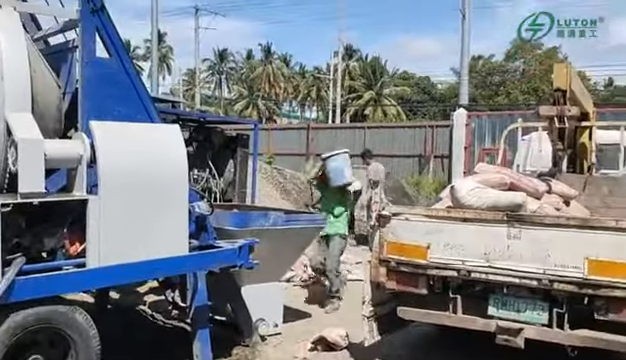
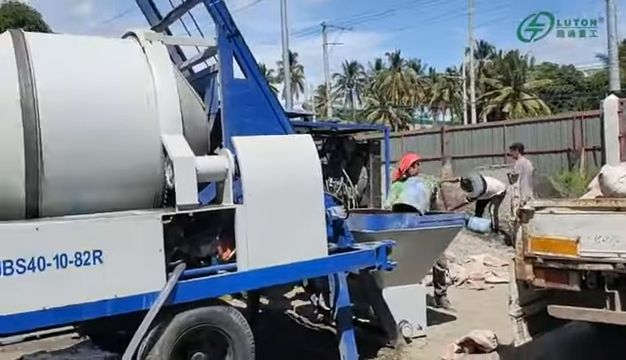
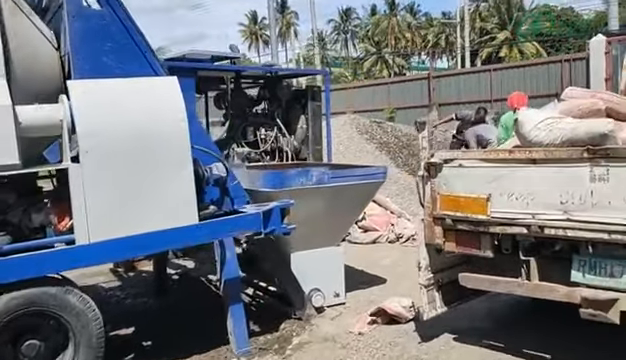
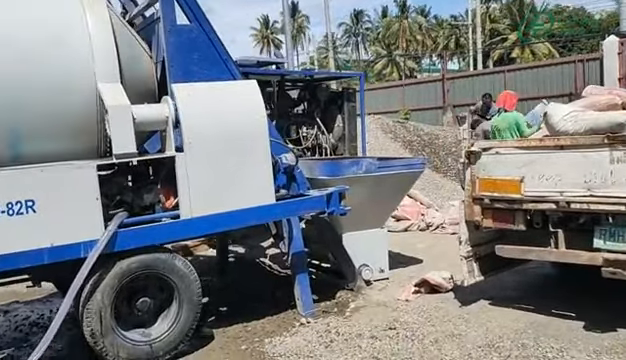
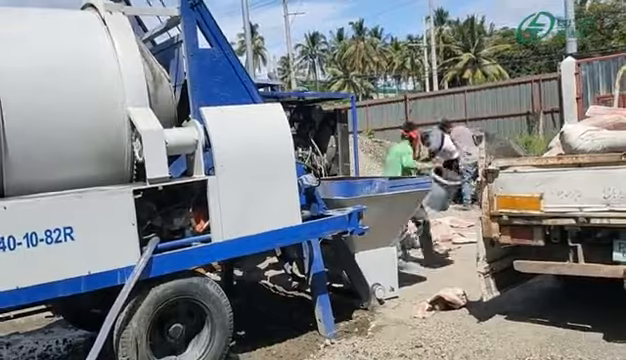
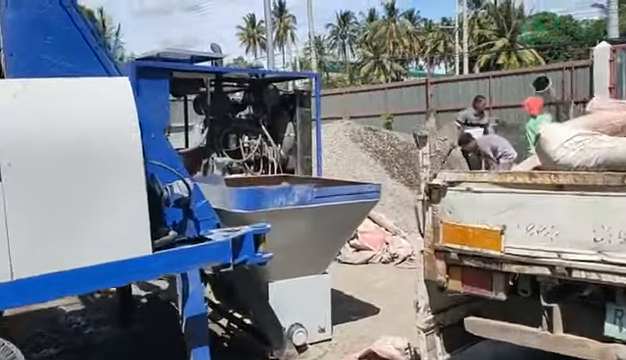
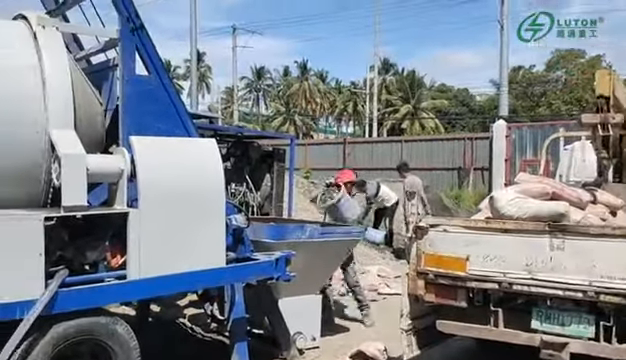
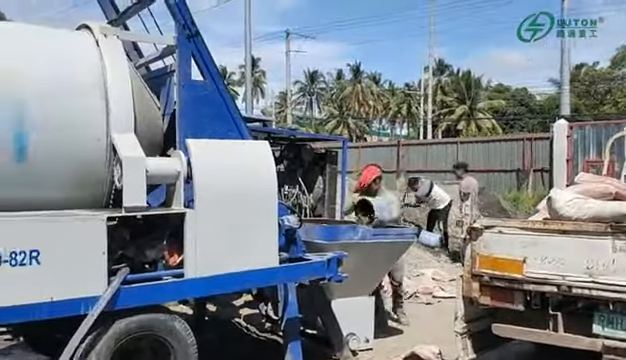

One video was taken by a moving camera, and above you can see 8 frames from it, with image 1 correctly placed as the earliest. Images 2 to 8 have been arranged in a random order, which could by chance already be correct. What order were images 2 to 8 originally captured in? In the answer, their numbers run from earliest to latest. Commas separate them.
7, 8, 2, 5, 4, 3, 6
